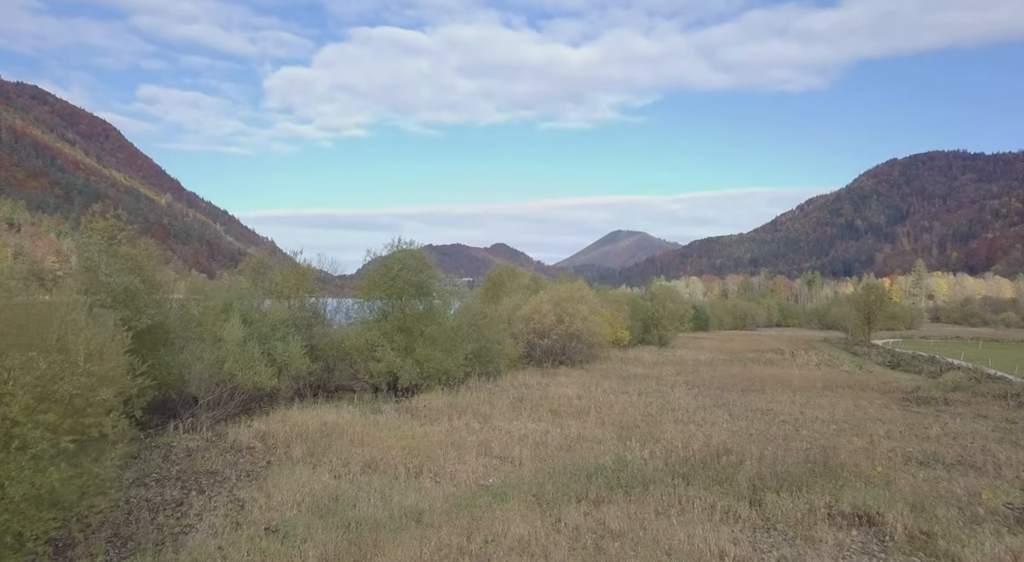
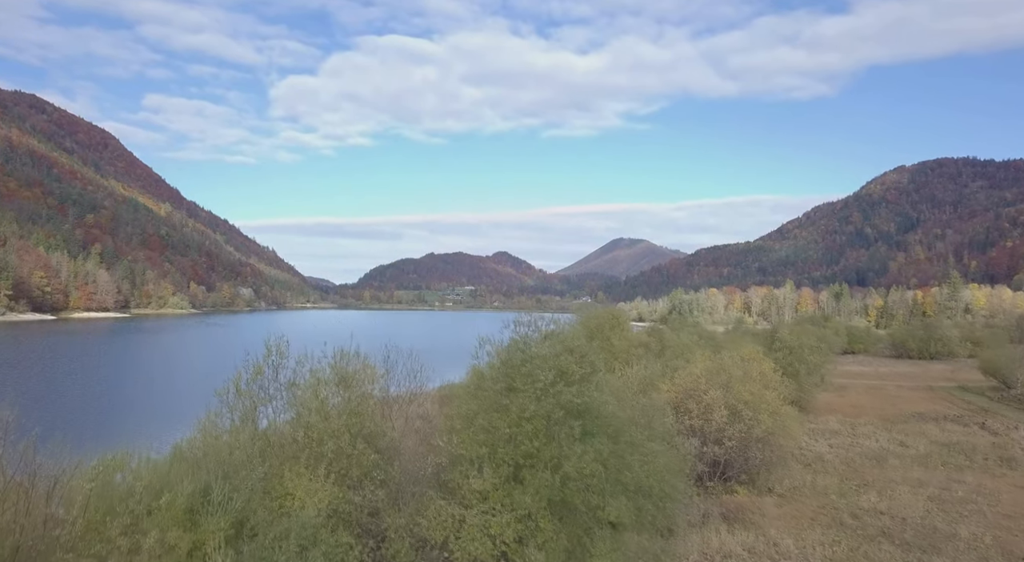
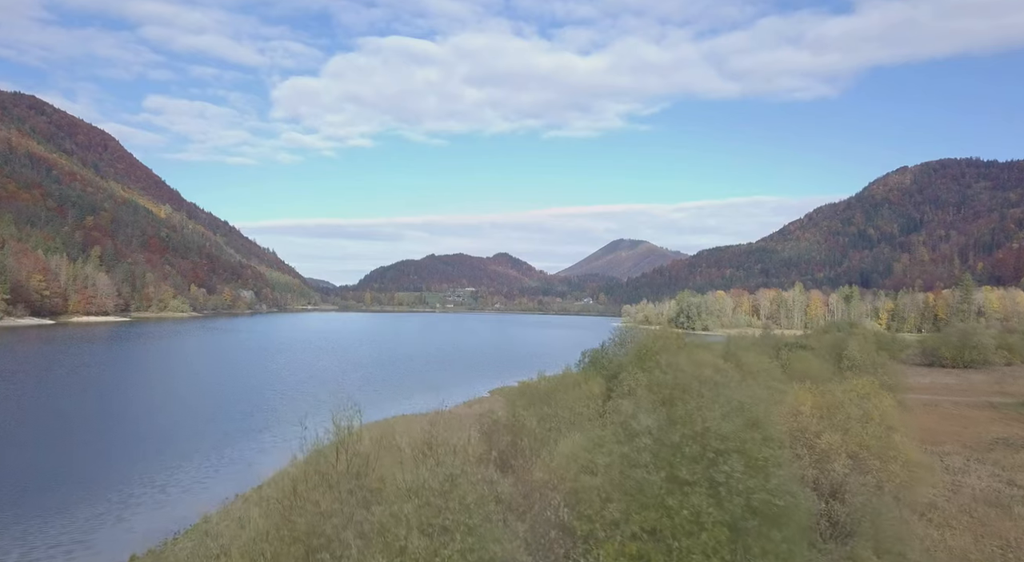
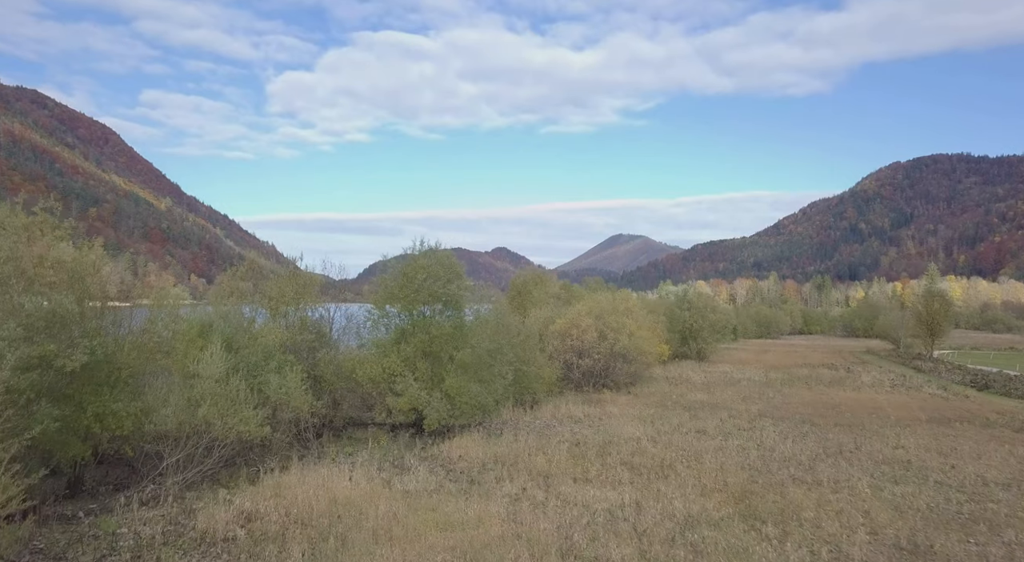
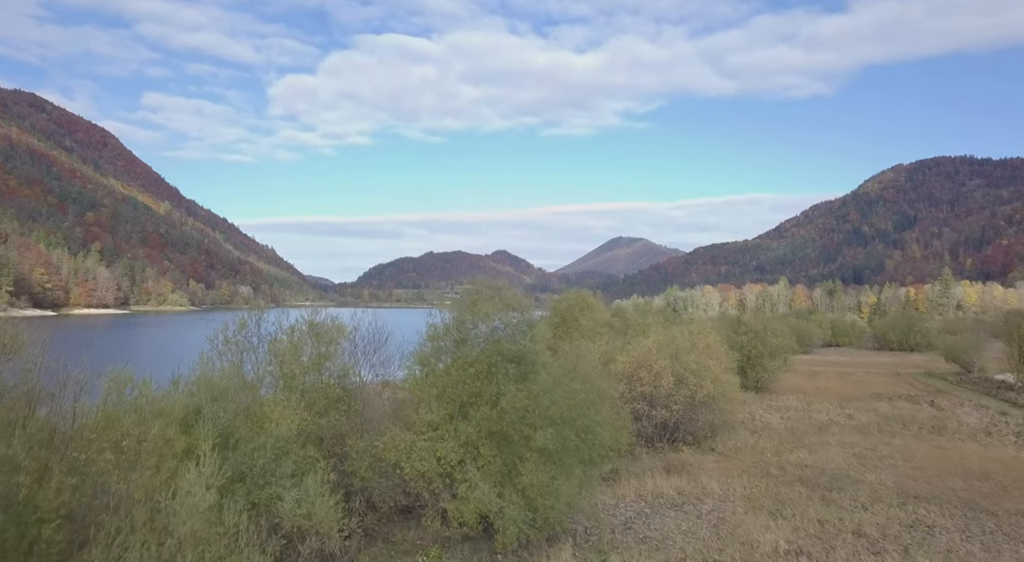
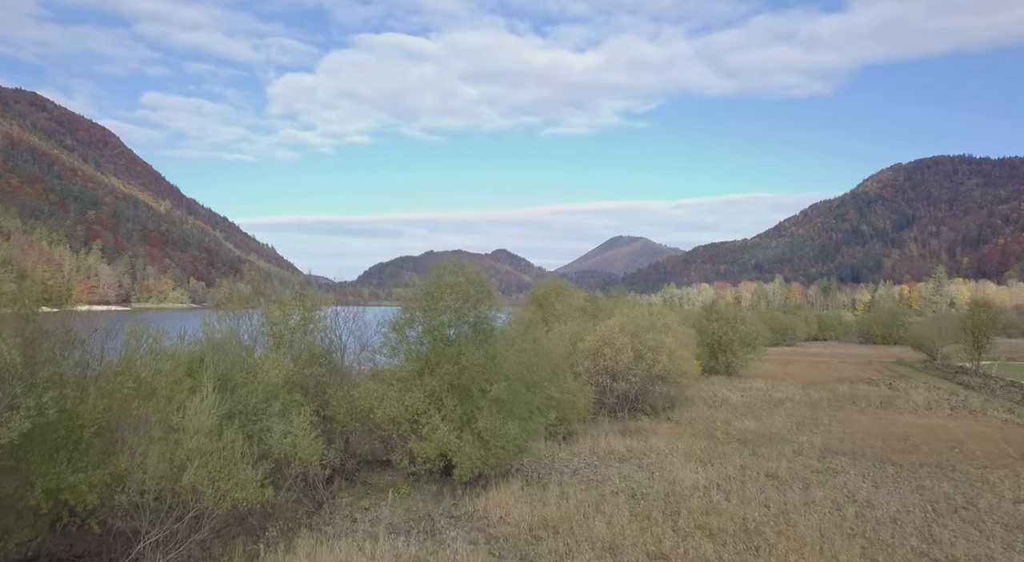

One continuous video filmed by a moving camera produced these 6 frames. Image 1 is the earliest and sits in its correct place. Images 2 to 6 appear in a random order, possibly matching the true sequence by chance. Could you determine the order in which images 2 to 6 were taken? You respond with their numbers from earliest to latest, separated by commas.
4, 6, 5, 2, 3
